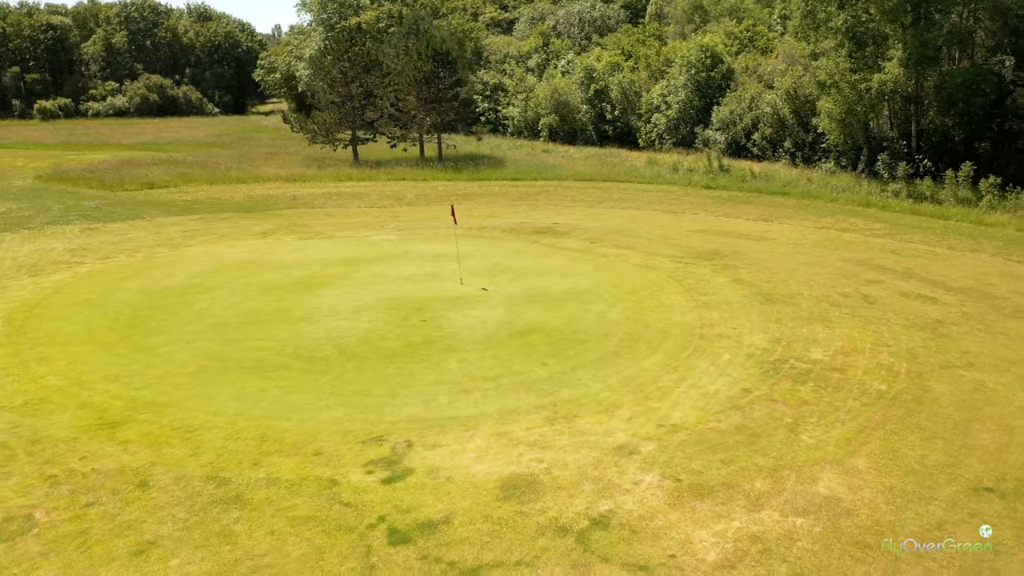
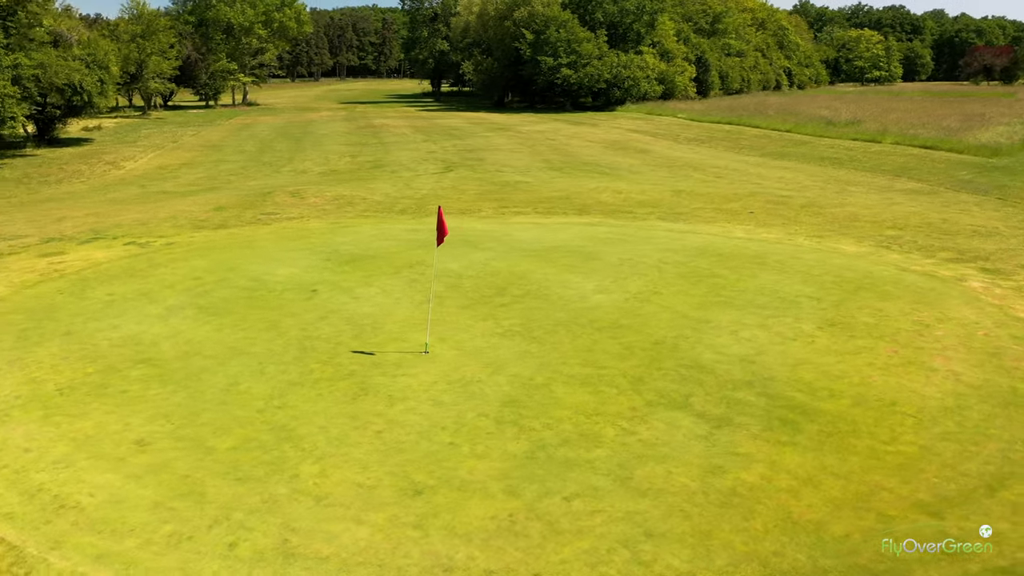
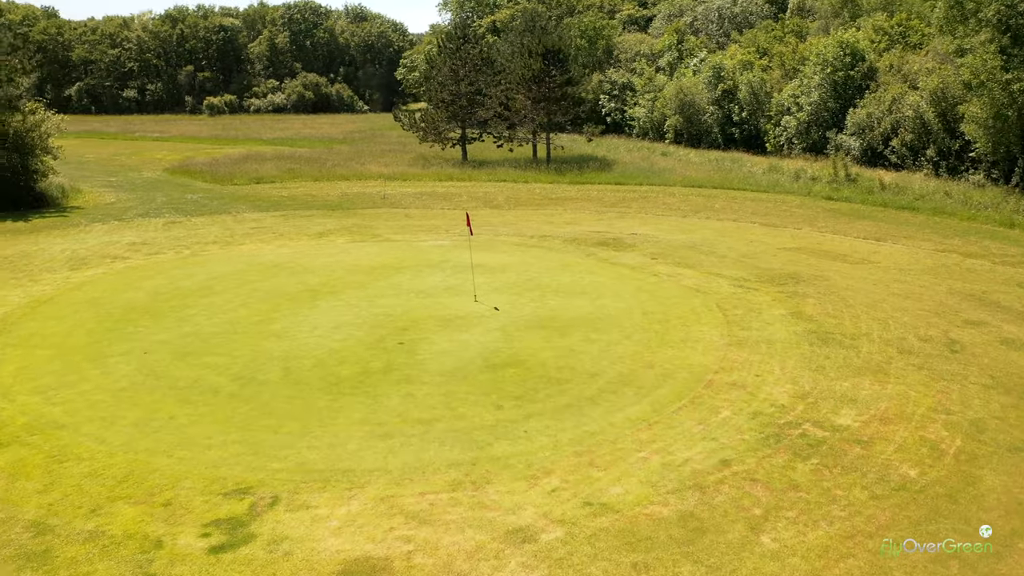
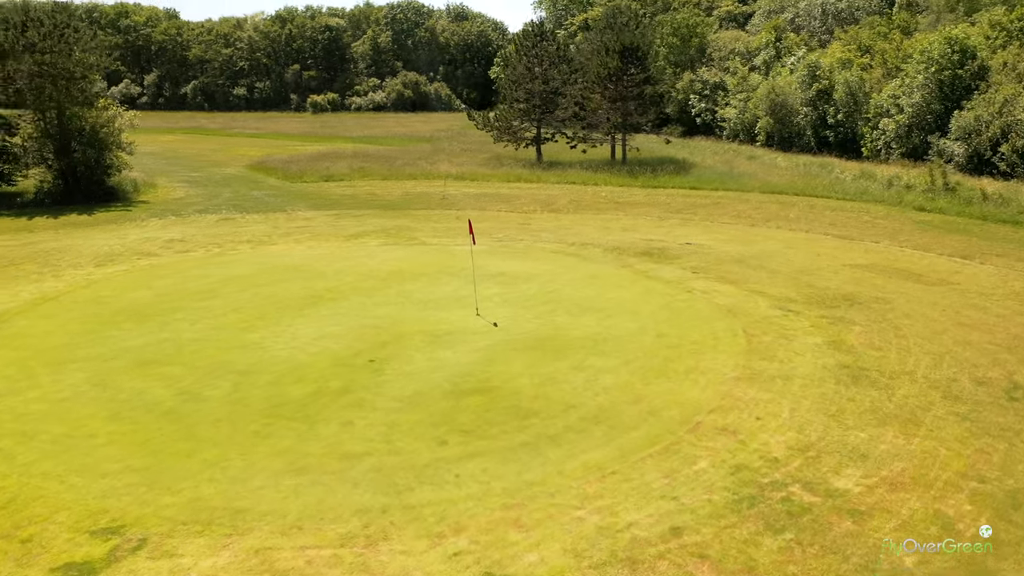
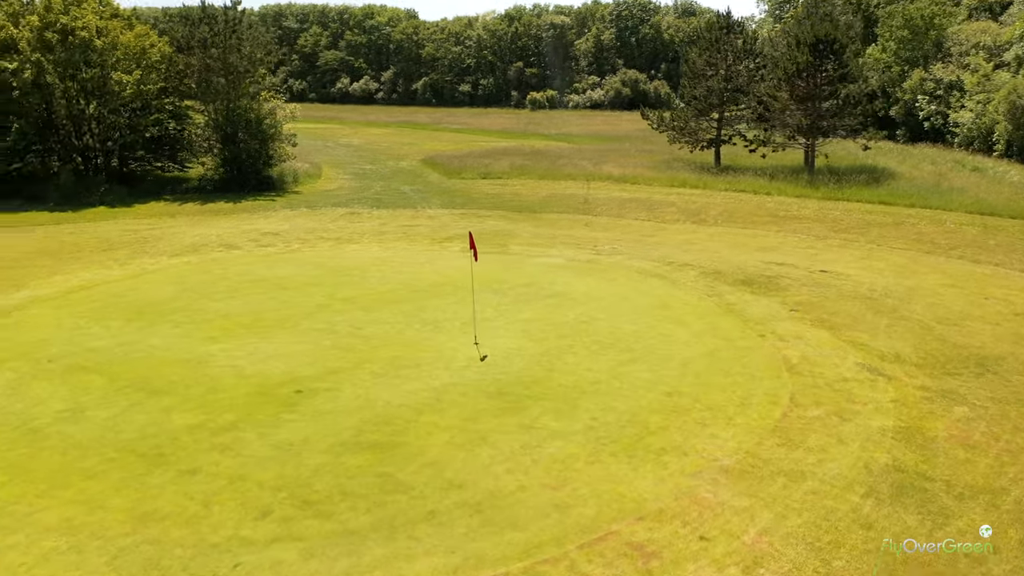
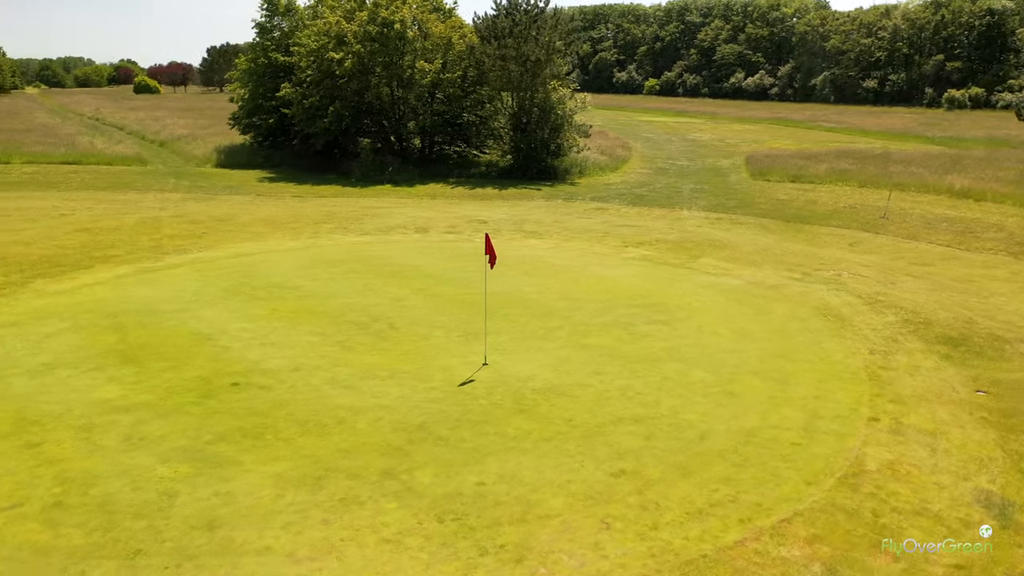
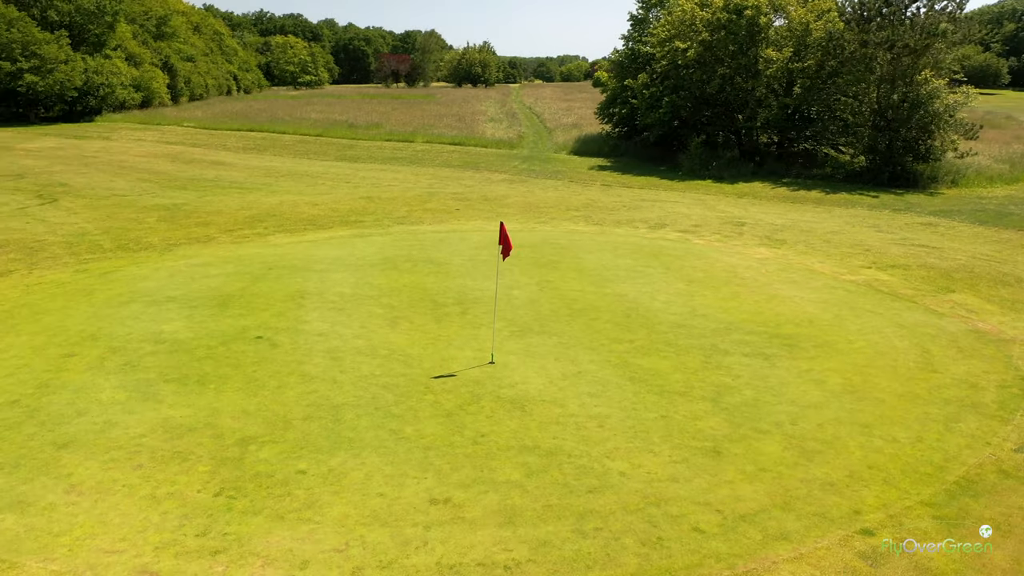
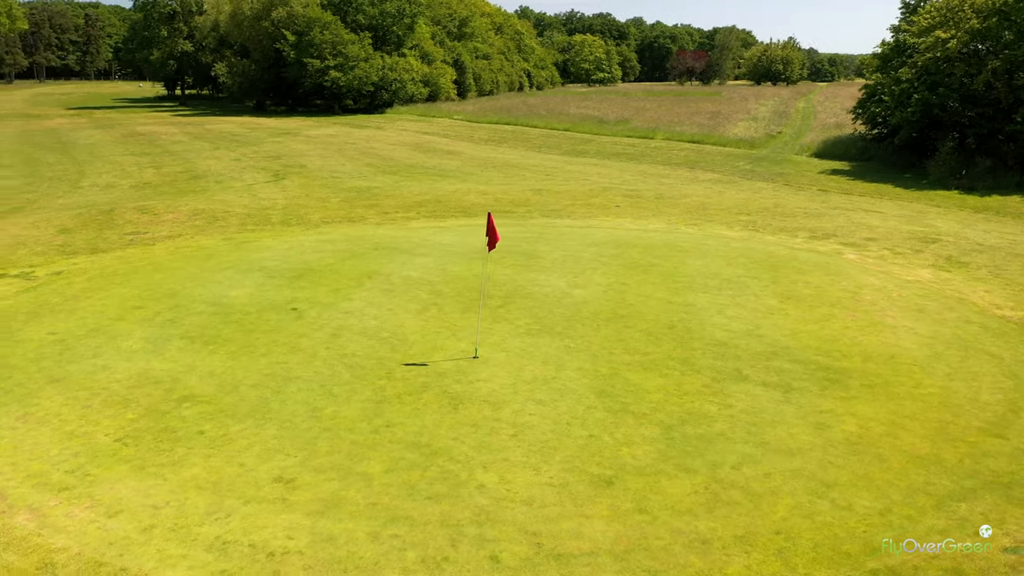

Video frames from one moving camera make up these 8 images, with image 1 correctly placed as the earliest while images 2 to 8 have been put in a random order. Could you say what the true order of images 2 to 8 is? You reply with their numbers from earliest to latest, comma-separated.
3, 4, 5, 6, 7, 8, 2
